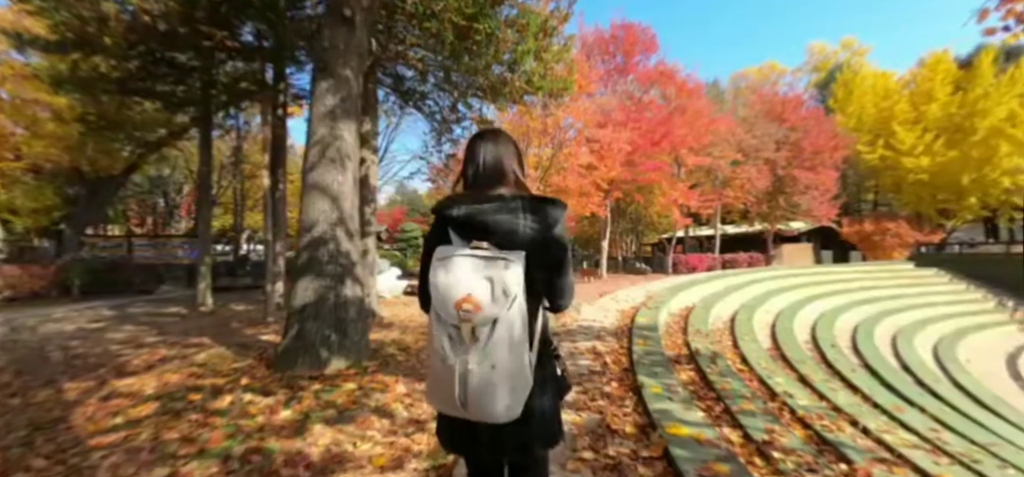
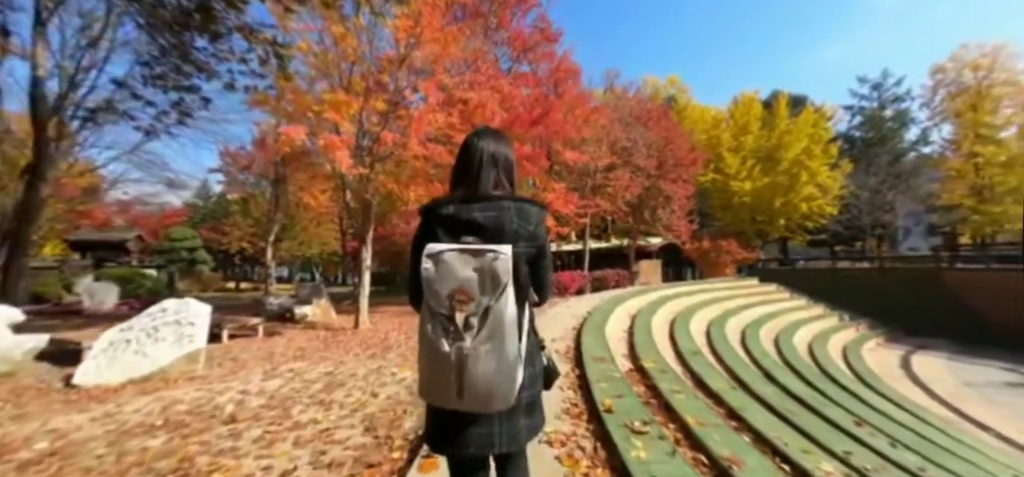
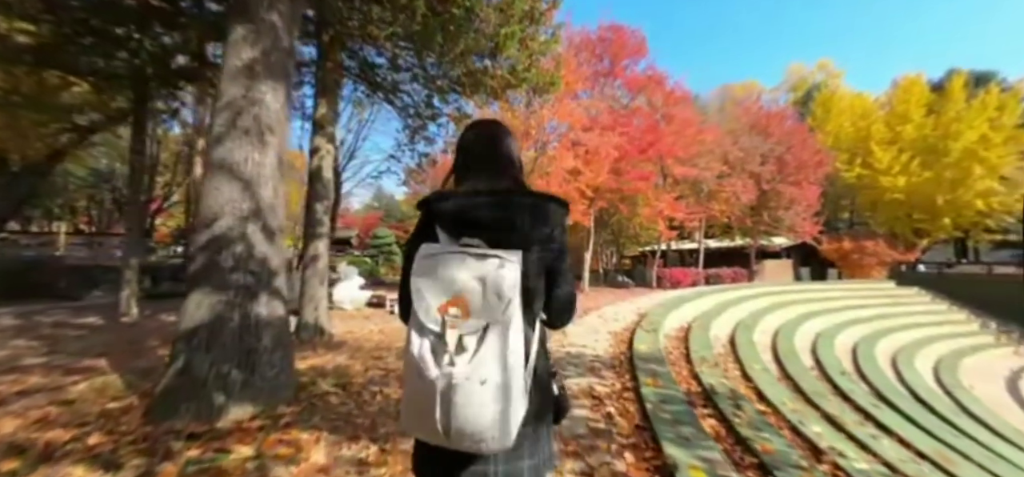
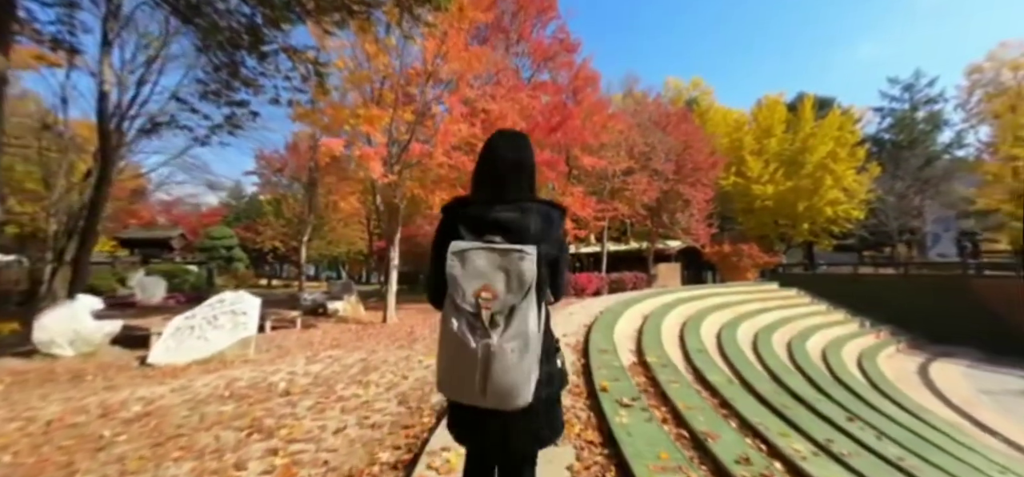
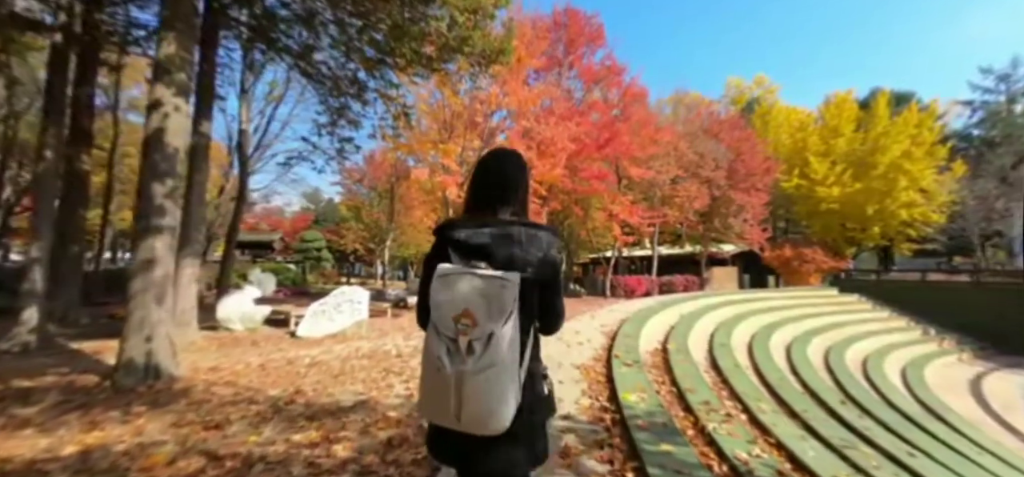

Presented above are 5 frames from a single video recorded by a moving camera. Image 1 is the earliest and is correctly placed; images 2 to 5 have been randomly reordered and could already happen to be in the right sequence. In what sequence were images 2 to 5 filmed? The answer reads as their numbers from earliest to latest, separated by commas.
3, 5, 4, 2
